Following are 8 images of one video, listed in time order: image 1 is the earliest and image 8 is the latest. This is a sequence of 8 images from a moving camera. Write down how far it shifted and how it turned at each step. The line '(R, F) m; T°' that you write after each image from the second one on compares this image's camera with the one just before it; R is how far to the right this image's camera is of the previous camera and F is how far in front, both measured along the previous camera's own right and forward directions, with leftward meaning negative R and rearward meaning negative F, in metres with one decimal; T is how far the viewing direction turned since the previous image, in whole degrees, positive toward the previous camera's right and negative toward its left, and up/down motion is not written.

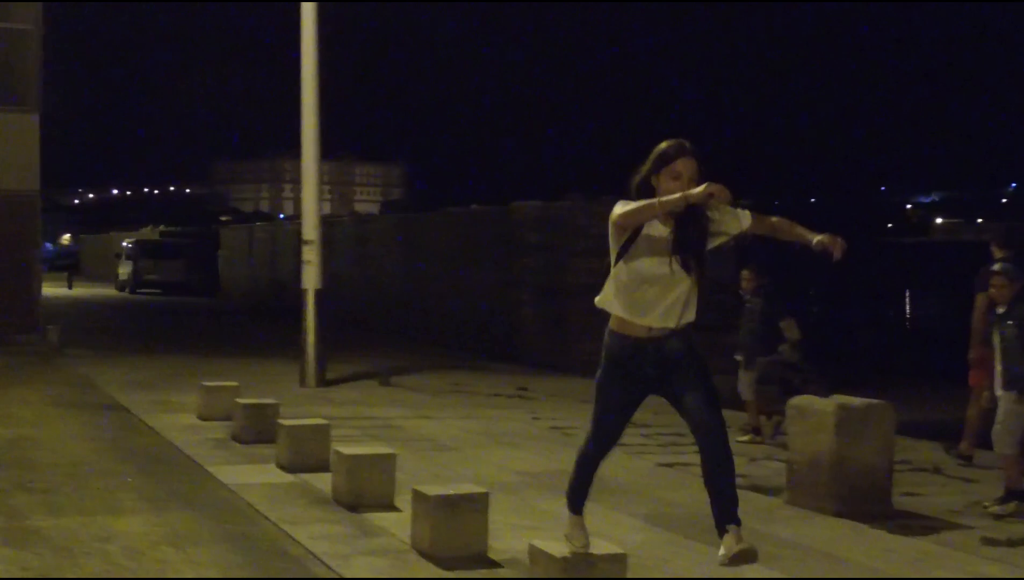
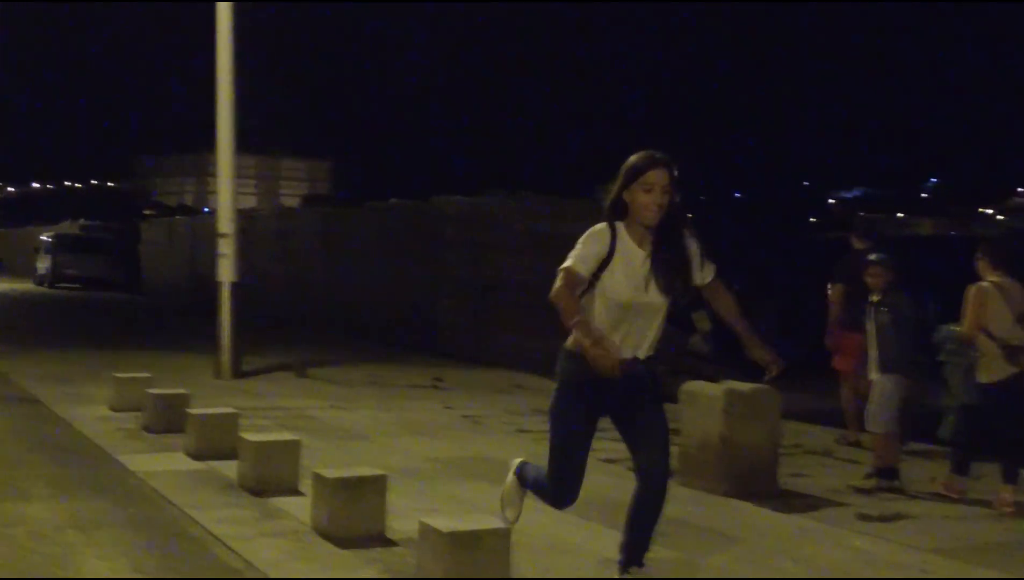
(+0.2, -0.3) m; +3°
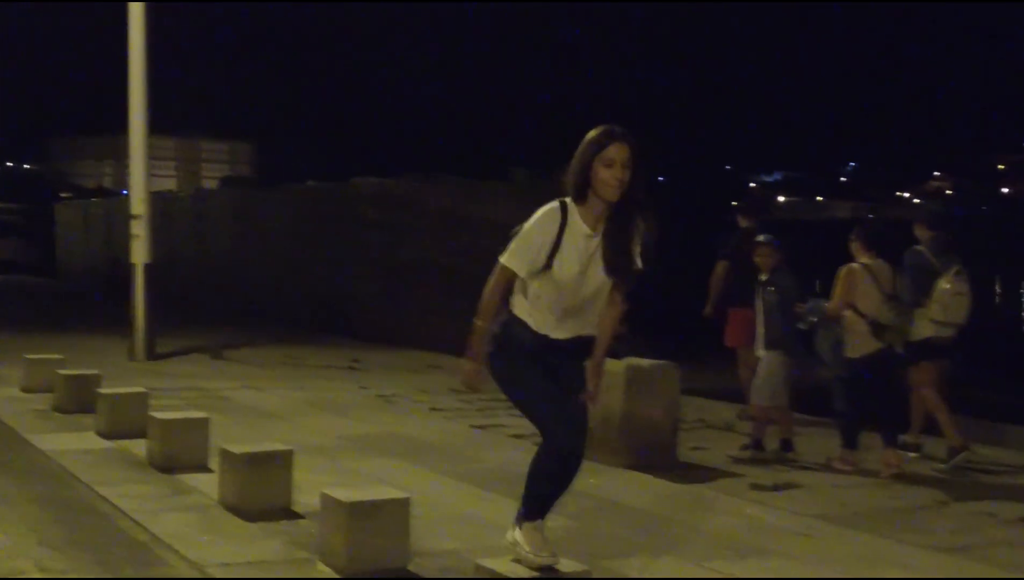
(+0.1, -0.2) m; +3°
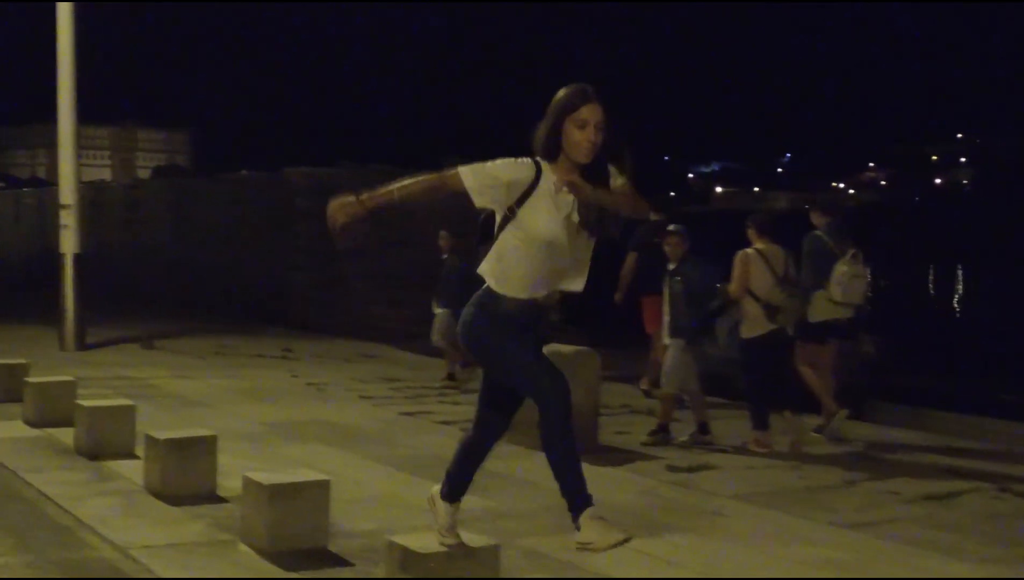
(+0.1, -0.2) m; +3°
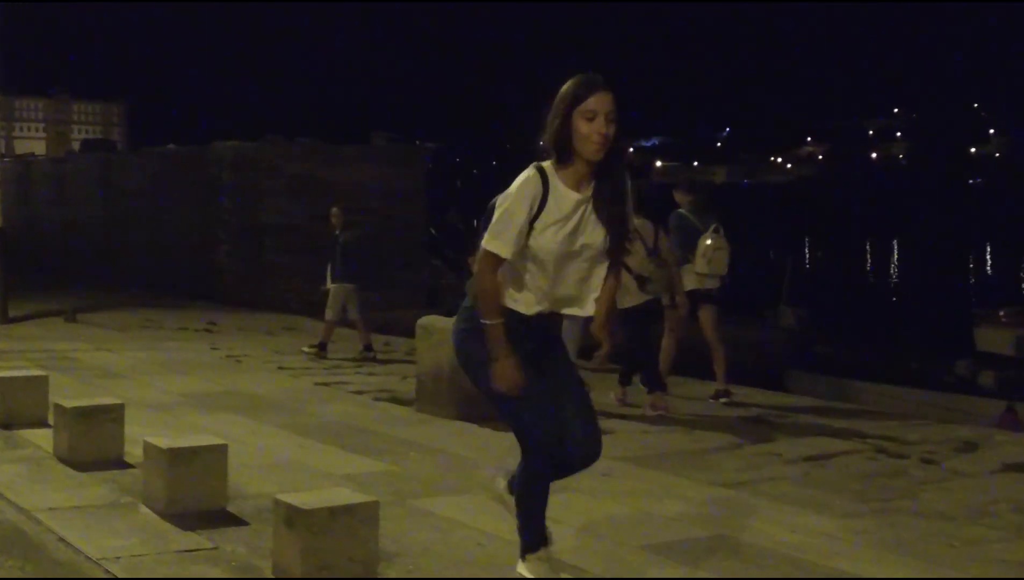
(+0.3, -0.3) m; +2°
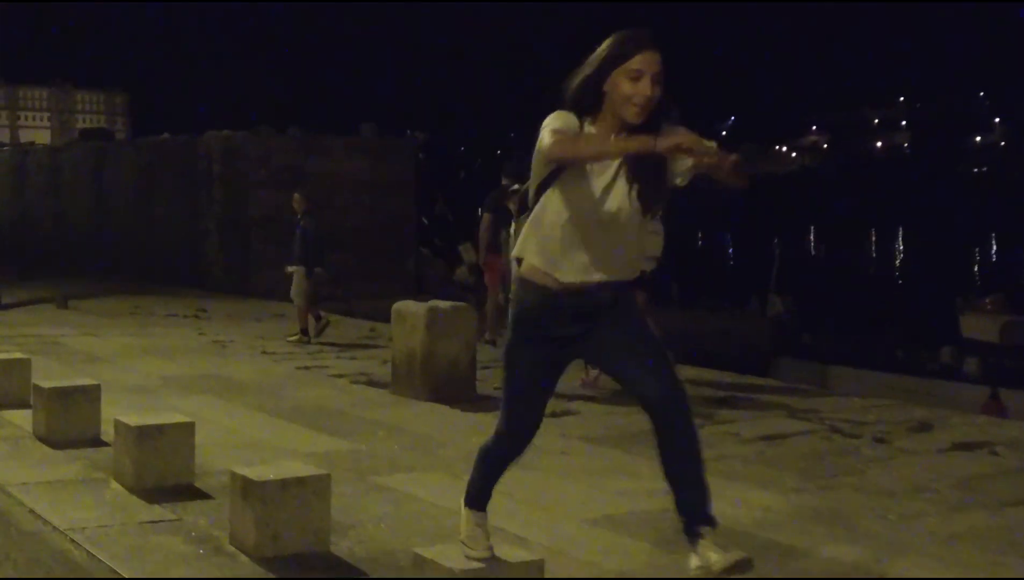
(+0.3, -0.3) m; 0°
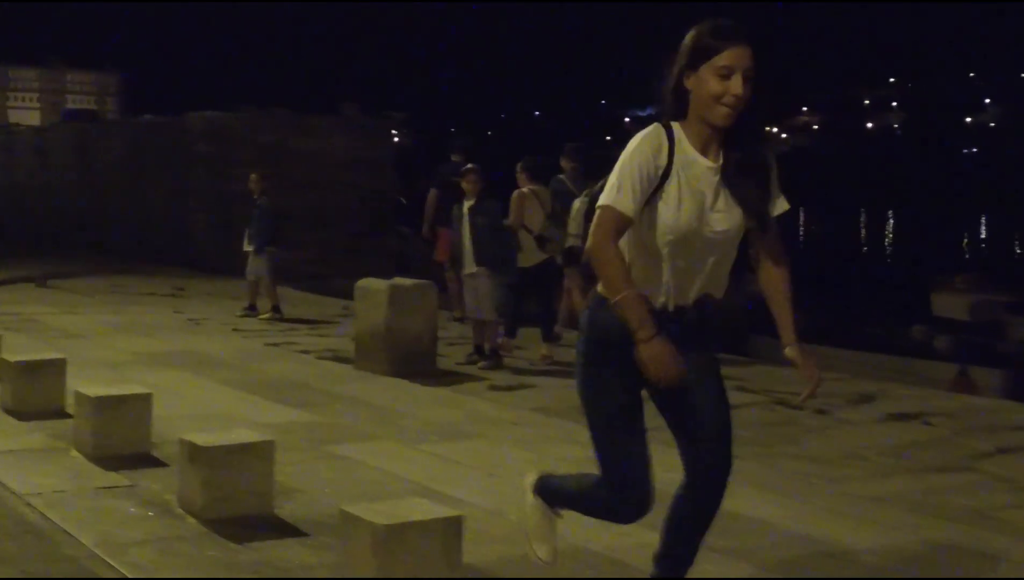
(+0.2, -0.3) m; 0°
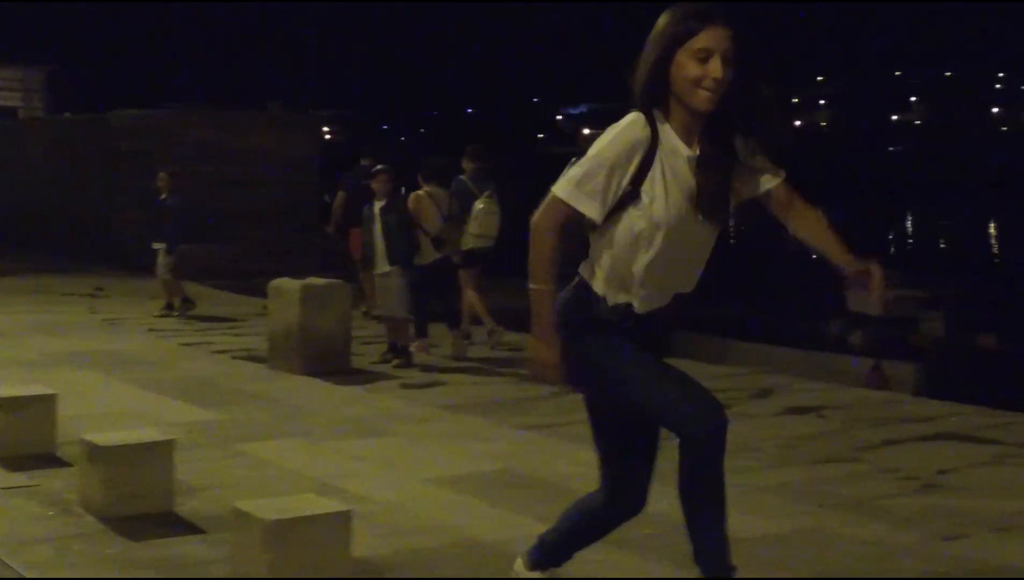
(+0.2, -0.2) m; +3°
